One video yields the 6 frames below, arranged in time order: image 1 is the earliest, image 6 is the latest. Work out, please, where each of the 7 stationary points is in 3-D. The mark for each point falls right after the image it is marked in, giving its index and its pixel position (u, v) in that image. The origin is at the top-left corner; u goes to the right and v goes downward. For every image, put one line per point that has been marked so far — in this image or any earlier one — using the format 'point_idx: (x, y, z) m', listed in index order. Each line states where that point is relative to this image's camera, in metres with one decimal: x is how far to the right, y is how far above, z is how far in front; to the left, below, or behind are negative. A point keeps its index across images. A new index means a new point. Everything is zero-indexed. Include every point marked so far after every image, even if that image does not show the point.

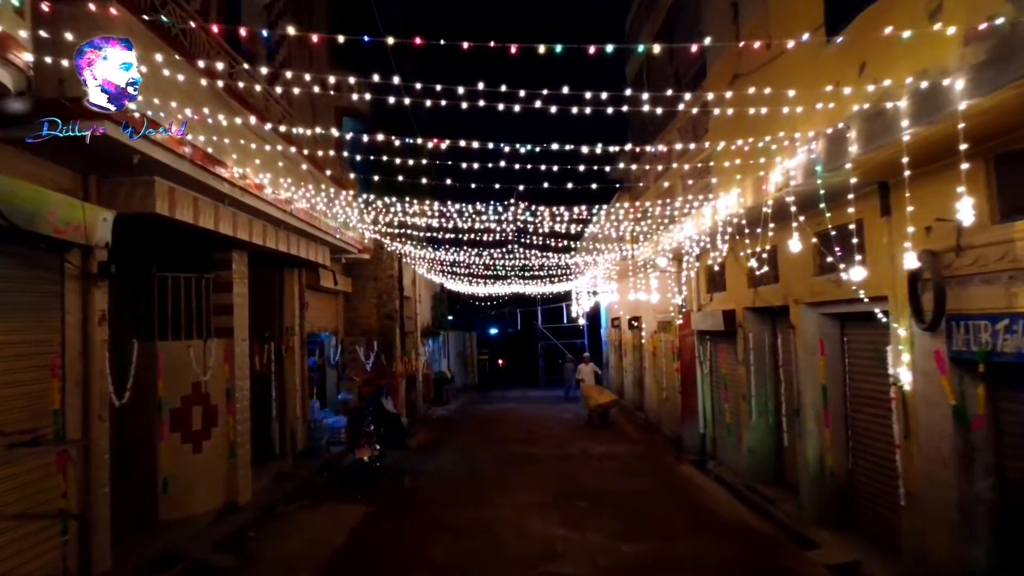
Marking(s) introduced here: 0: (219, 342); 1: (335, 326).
0: (-3.1, -0.6, +9.0) m
1: (-3.2, -0.7, +15.3) m
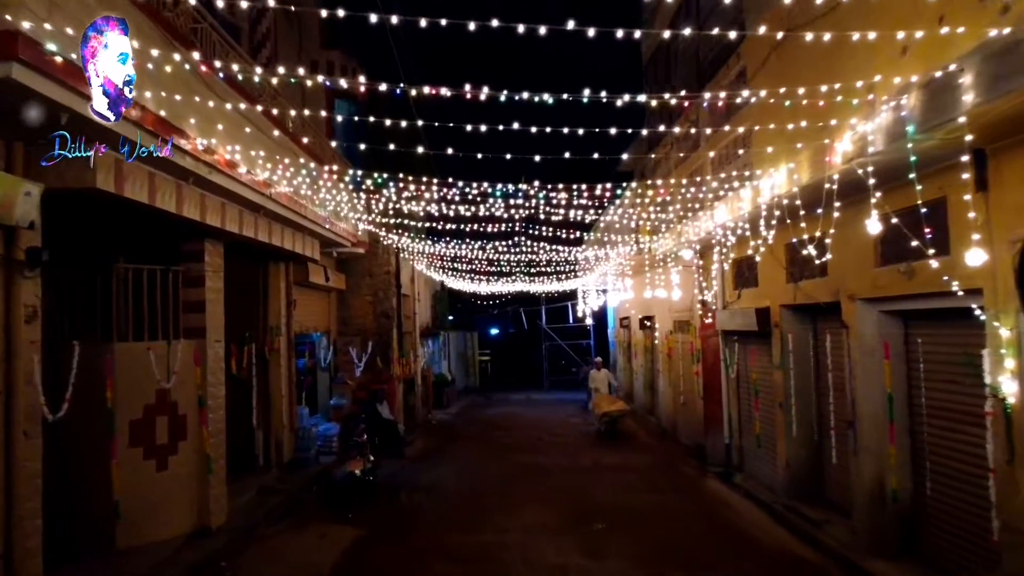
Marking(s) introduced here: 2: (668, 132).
0: (-3.1, -0.5, +7.9) m
1: (-3.1, -0.6, +14.2) m
2: (+2.3, +2.4, +12.8) m
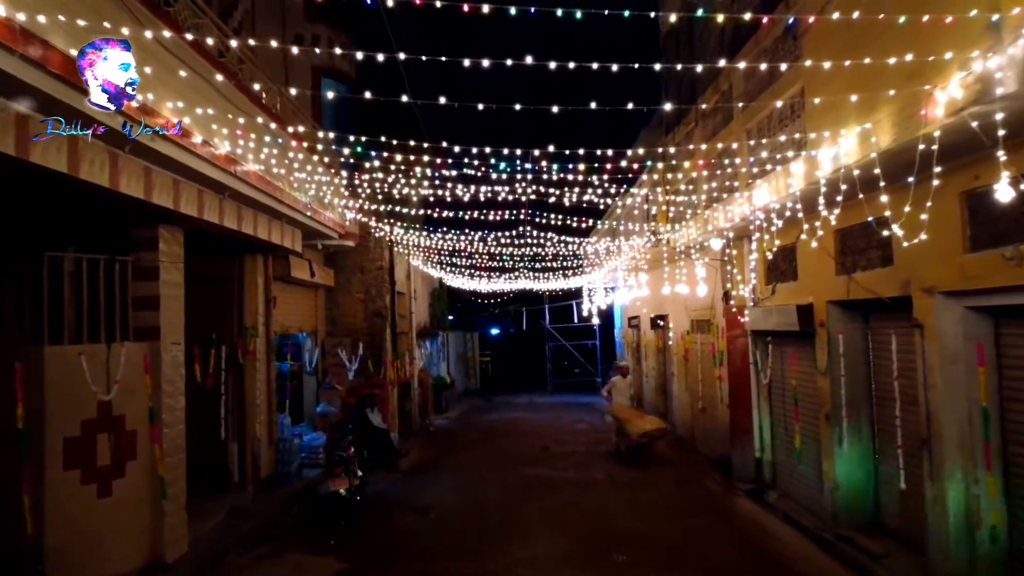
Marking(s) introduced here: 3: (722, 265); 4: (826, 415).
0: (-3.0, -0.5, +6.7) m
1: (-3.0, -0.6, +13.0) m
2: (+2.4, +2.4, +11.6) m
3: (+2.6, +0.3, +10.4) m
4: (+2.9, -1.2, +7.7) m
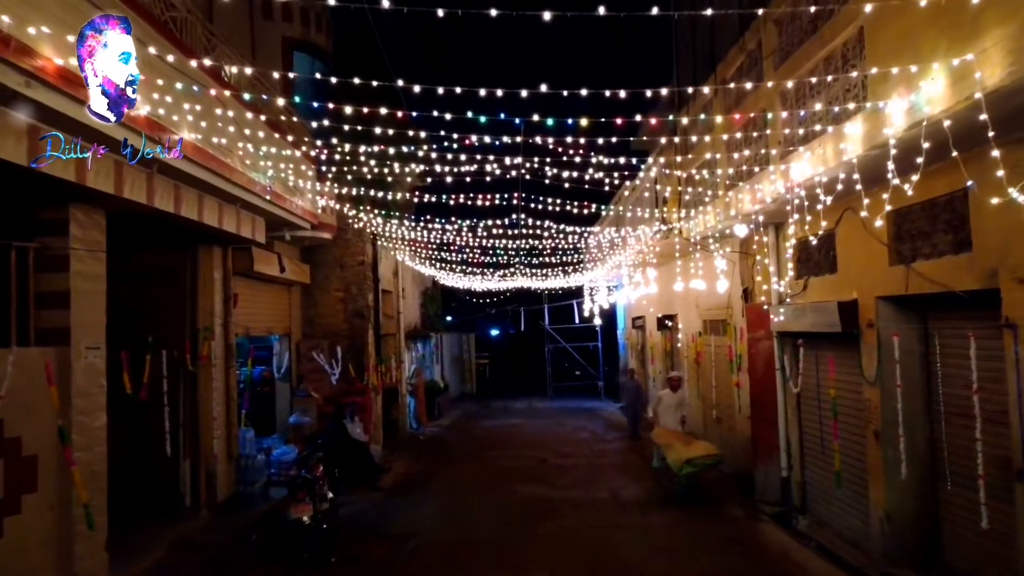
0: (-3.1, -0.4, +5.5) m
1: (-3.1, -0.5, +11.8) m
2: (+2.3, +2.5, +10.3) m
3: (+2.5, +0.3, +9.1) m
4: (+2.8, -1.1, +6.5) m
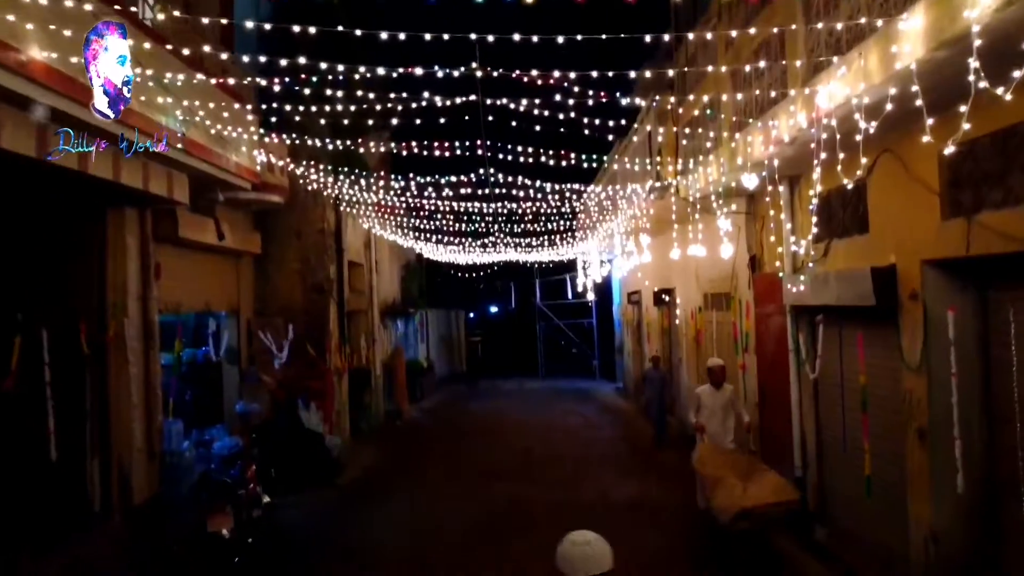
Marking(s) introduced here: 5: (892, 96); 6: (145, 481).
0: (-3.4, -0.2, +4.2) m
1: (-3.4, -0.2, +10.5) m
2: (+2.0, +2.8, +8.9) m
3: (+2.2, +0.6, +7.7) m
4: (+2.5, -0.9, +5.1) m
5: (+1.8, +0.9, +4.1) m
6: (-3.4, -1.8, +7.7) m
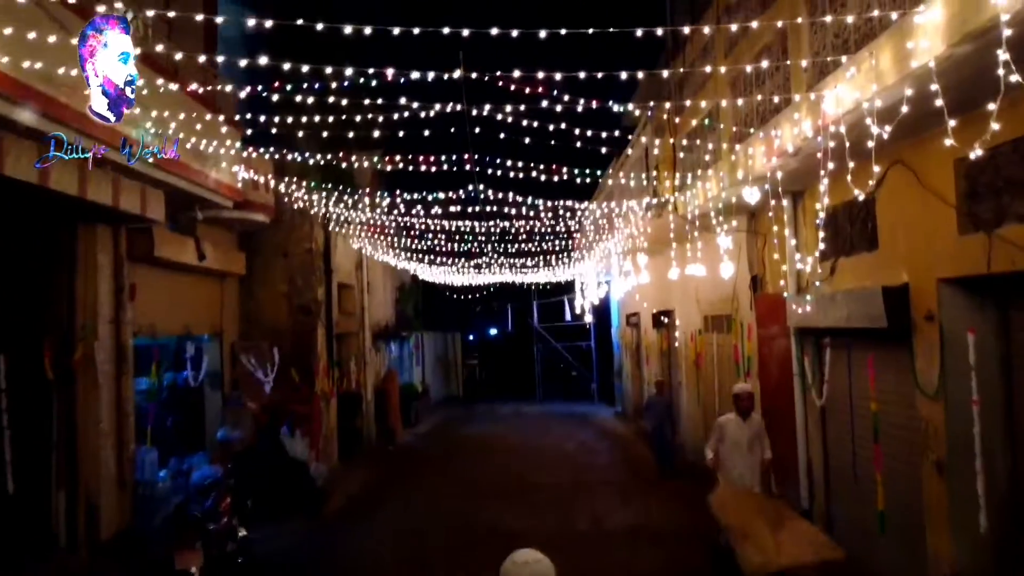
0: (-3.5, -0.3, +3.8) m
1: (-3.5, -0.4, +10.1) m
2: (+1.9, +2.6, +8.6) m
3: (+2.1, +0.5, +7.4) m
4: (+2.4, -1.0, +4.8) m
5: (+1.7, +0.8, +3.7) m
6: (-3.4, -1.9, +7.3) m
